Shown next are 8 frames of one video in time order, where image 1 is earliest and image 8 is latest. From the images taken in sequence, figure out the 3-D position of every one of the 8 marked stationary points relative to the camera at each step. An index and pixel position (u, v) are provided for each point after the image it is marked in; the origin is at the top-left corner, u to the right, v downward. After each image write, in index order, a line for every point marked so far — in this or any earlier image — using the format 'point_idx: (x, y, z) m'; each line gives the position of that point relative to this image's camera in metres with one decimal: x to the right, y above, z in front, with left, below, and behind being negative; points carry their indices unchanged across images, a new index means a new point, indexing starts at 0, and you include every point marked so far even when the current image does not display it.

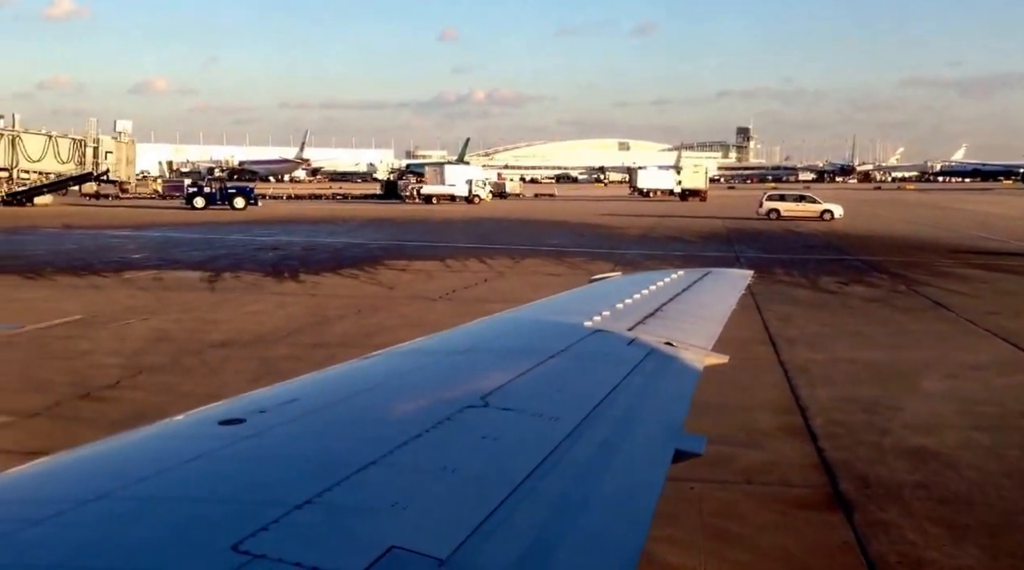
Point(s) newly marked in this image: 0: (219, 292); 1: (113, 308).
0: (-5.8, -0.1, +18.6) m
1: (-6.7, -0.4, +15.9) m
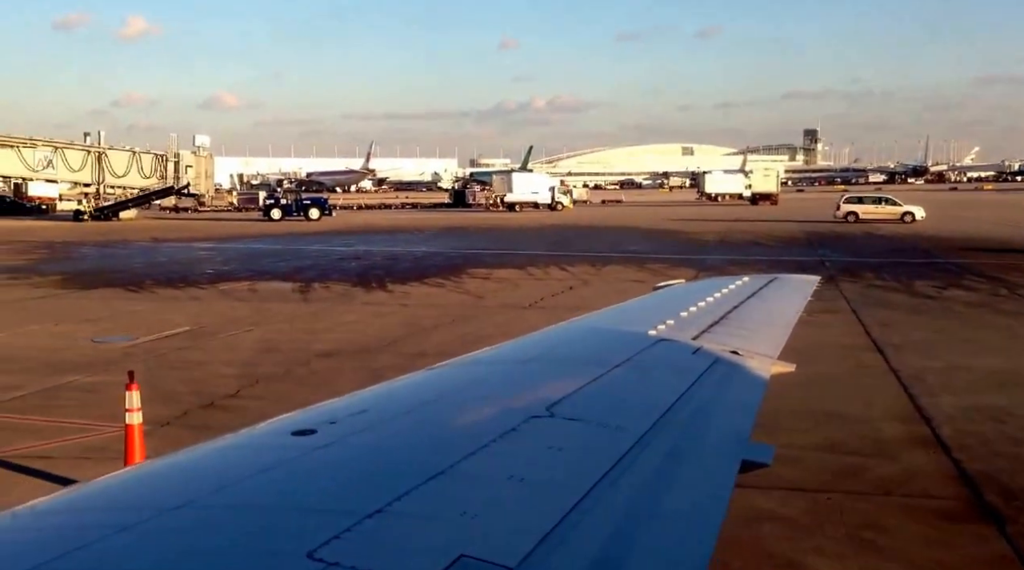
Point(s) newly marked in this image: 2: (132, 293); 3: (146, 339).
0: (-4.0, -0.3, +18.9) m
1: (-5.1, -0.6, +16.2) m
2: (-7.8, -0.2, +19.4) m
3: (-5.5, -0.8, +14.2) m
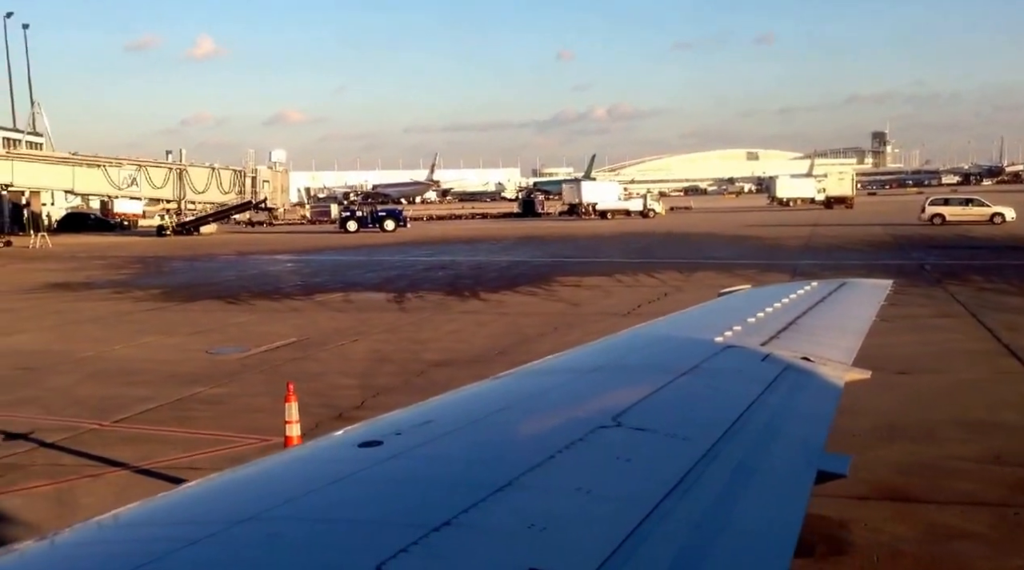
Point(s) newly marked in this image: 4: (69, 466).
0: (-2.0, -0.5, +18.8) m
1: (-3.3, -0.8, +16.2) m
2: (-5.8, -0.4, +19.6) m
3: (-3.8, -1.0, +14.2) m
4: (-4.0, -1.6, +8.5) m
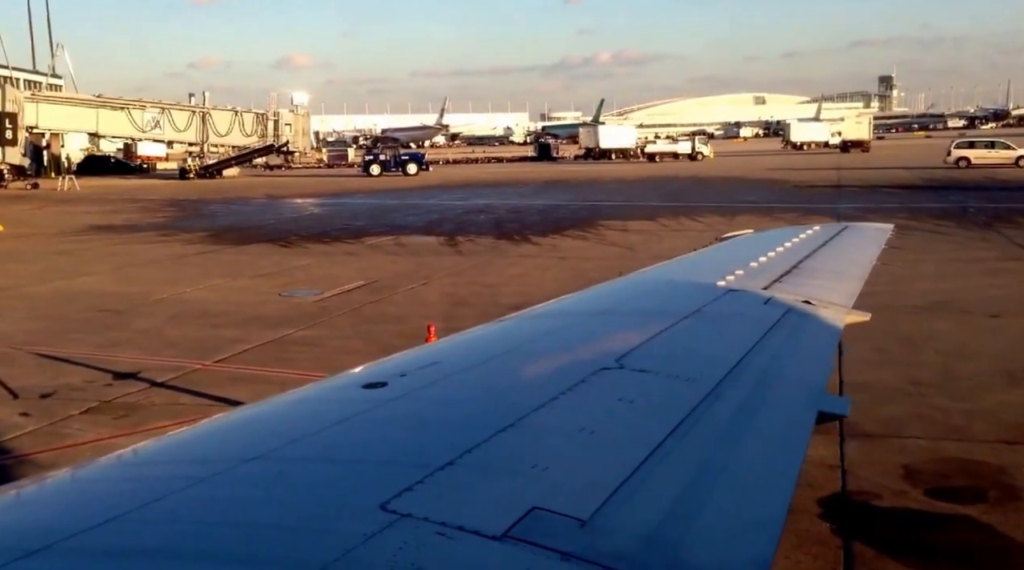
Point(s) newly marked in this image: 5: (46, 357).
0: (-0.9, +0.6, +18.7) m
1: (-2.1, +0.2, +16.1) m
2: (-4.7, +0.8, +19.5) m
3: (-2.7, -0.1, +14.1) m
4: (-2.9, -1.1, +8.5) m
5: (-5.1, -0.7, +10.9) m
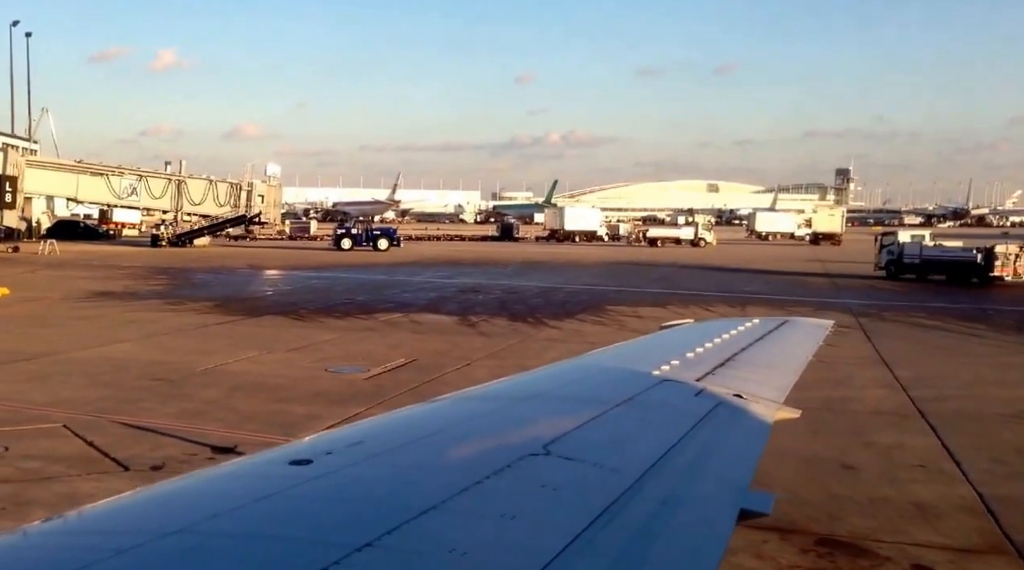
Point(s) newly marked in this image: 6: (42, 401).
0: (-0.5, -1.0, +18.9) m
1: (-1.5, -1.1, +16.3) m
2: (-4.3, -0.8, +19.5) m
3: (-2.0, -1.3, +14.2) m
4: (-1.8, -1.8, +8.5) m
5: (-4.2, -1.5, +10.8) m
6: (-5.7, -1.4, +11.8) m
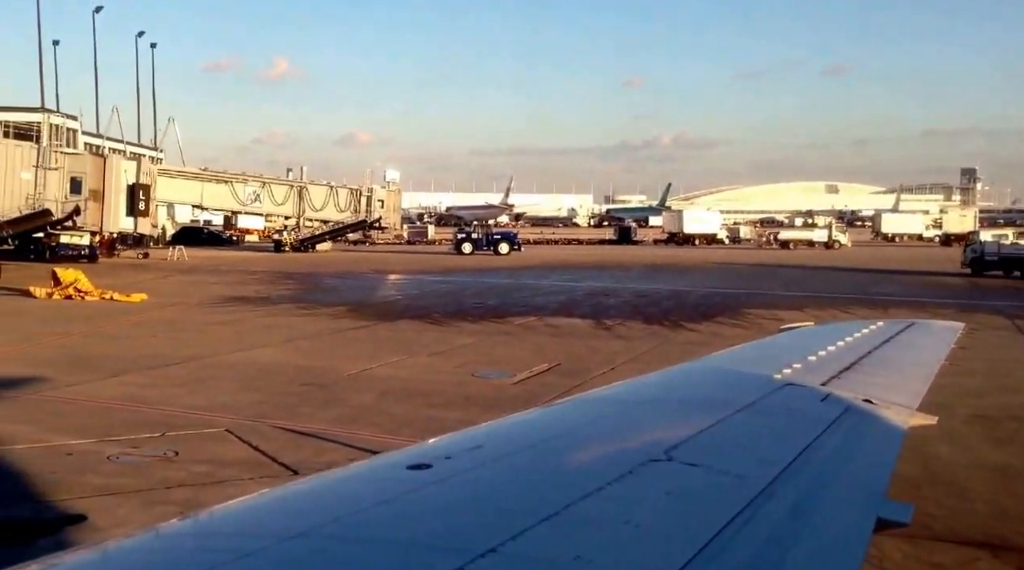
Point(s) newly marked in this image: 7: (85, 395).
0: (+2.2, -1.1, +18.1) m
1: (+0.8, -1.2, +15.6) m
2: (-1.6, -0.9, +19.1) m
3: (+0.1, -1.3, +13.6) m
4: (-0.4, -1.8, +7.9) m
5: (-2.4, -1.6, +10.5) m
6: (-3.8, -1.5, +11.7) m
7: (-5.5, -1.4, +12.3) m
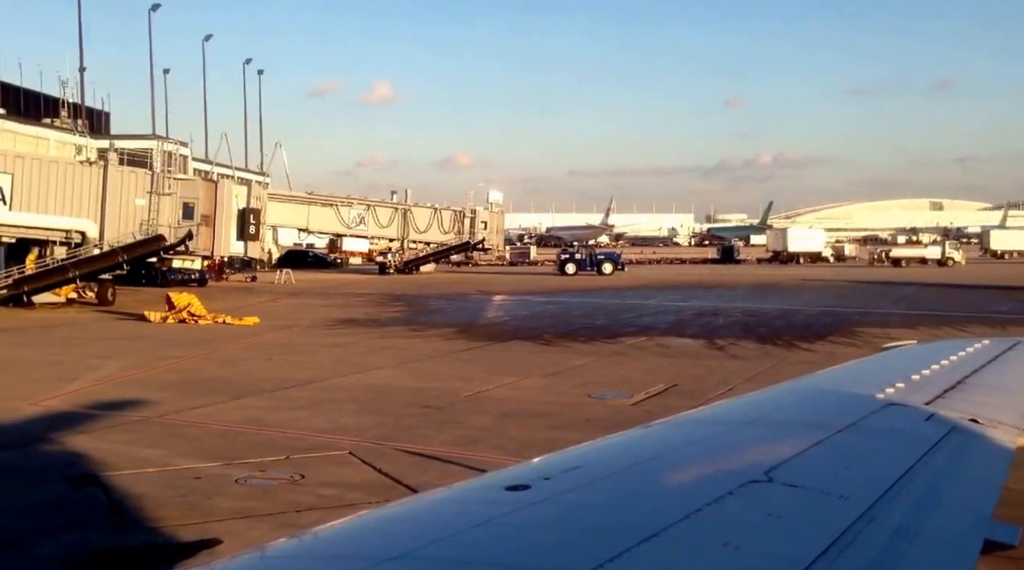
0: (+4.3, -1.4, +17.1) m
1: (+2.7, -1.5, +14.8) m
2: (+0.7, -1.3, +18.5) m
3: (+1.8, -1.6, +12.8) m
4: (+0.7, -2.0, +7.2) m
5: (-1.1, -1.8, +10.0) m
6: (-2.3, -1.8, +11.3) m
7: (-4.0, -1.7, +12.1) m
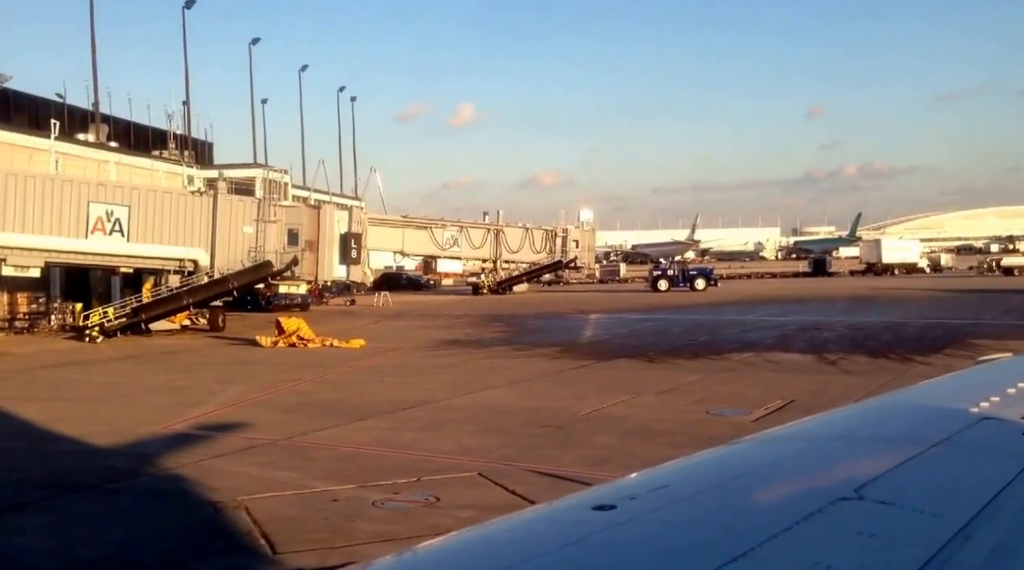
0: (+6.3, -1.6, +16.3) m
1: (+4.5, -1.7, +14.1) m
2: (+2.9, -1.6, +18.0) m
3: (+3.5, -1.8, +12.3) m
4: (+1.9, -2.1, +6.8) m
5: (+0.3, -2.0, +9.7) m
6: (-0.8, -2.0, +11.1) m
7: (-2.3, -2.0, +12.0) m
